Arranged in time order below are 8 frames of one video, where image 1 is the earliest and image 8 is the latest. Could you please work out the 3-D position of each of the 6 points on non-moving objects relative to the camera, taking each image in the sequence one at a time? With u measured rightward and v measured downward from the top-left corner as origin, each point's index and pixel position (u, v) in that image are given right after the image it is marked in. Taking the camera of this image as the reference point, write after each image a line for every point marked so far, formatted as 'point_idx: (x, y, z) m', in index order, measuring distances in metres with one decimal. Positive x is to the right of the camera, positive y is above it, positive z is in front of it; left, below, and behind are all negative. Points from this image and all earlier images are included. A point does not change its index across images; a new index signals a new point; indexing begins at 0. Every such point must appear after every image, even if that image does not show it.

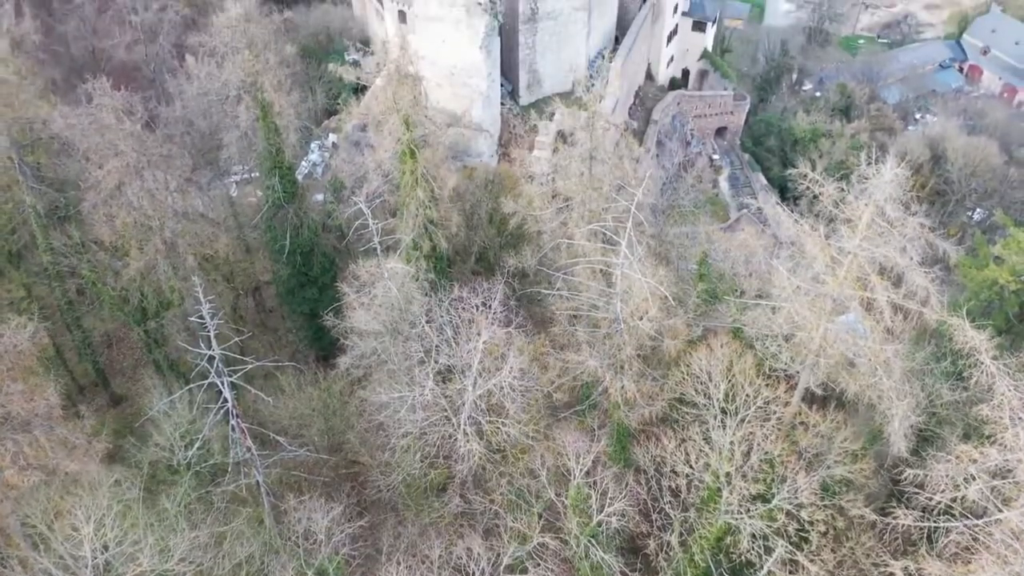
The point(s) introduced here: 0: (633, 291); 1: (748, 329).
0: (+2.1, -0.1, +14.2) m
1: (+4.1, -0.7, +14.3) m
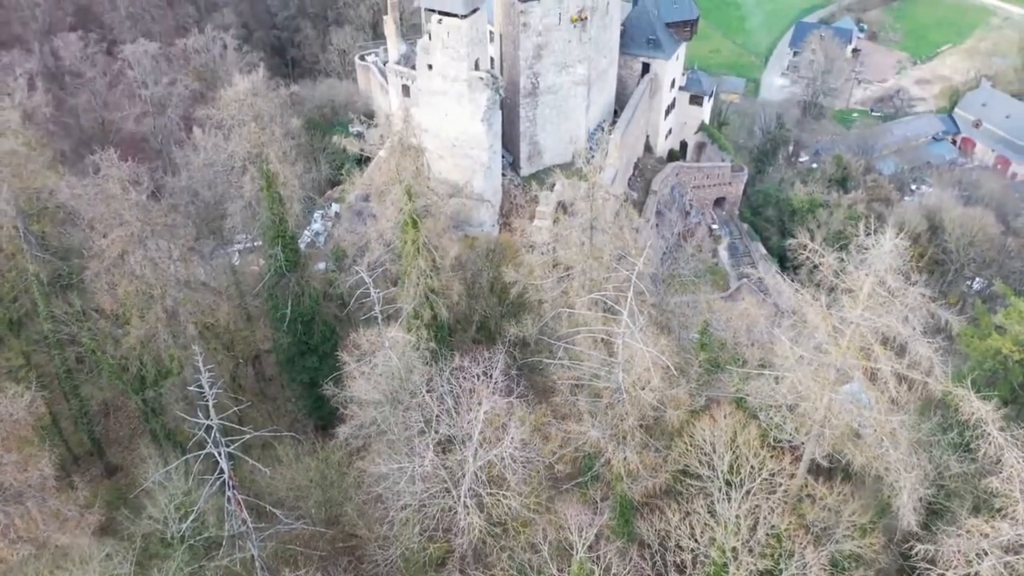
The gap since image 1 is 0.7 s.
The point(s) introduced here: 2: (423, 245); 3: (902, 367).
0: (+2.1, -1.2, +14.1) m
1: (+4.1, -1.9, +14.2) m
2: (-1.8, +0.8, +16.6) m
3: (+5.9, -1.2, +12.5) m
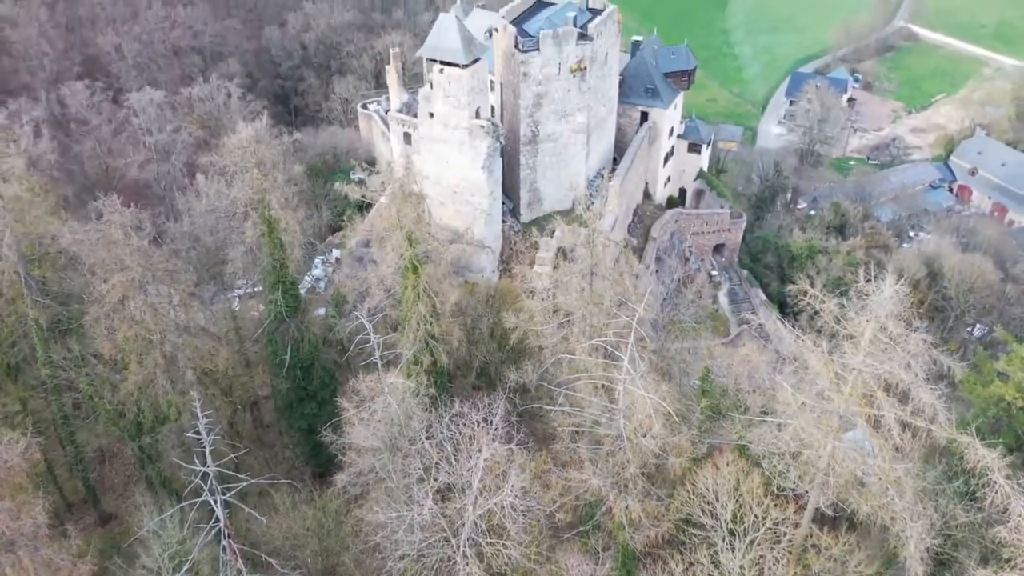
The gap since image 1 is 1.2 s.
0: (+2.1, -2.0, +14.0) m
1: (+4.1, -2.7, +14.1) m
2: (-1.8, -0.1, +16.6) m
3: (+5.9, -1.9, +12.4) m
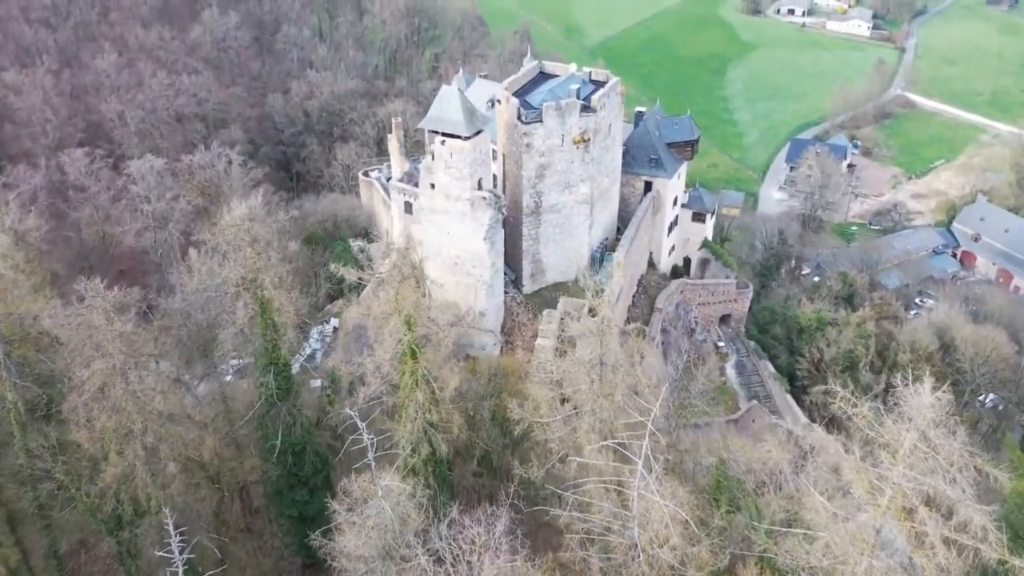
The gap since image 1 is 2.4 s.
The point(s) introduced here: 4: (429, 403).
0: (+2.2, -3.4, +13.1) m
1: (+4.1, -4.1, +13.1) m
2: (-1.7, -1.7, +15.8) m
3: (+6.0, -3.2, +11.5) m
4: (-1.6, -2.2, +16.0) m
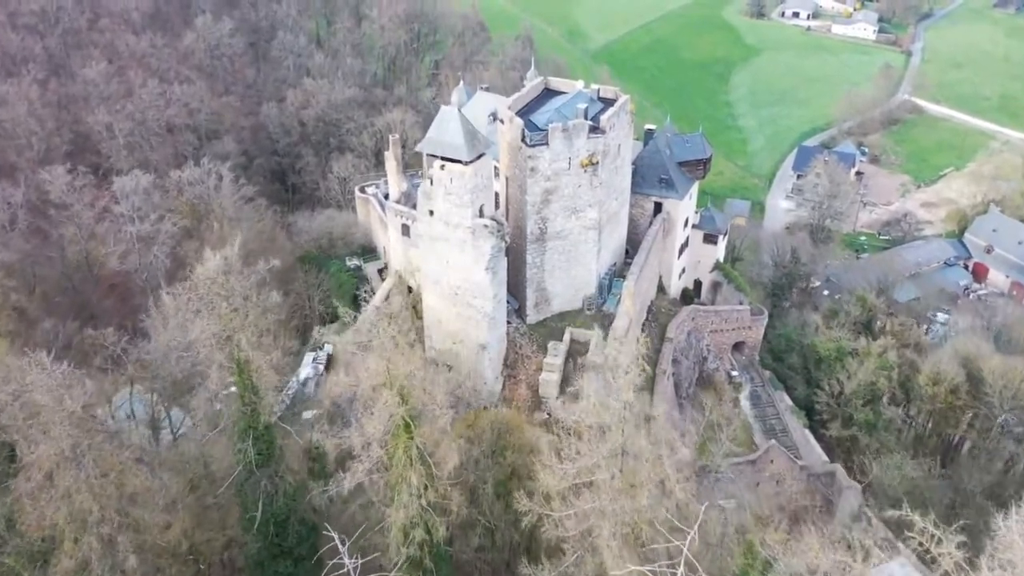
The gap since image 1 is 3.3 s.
0: (+2.2, -4.4, +11.4) m
1: (+4.2, -5.1, +11.5) m
2: (-1.6, -2.7, +14.2) m
3: (+6.0, -4.2, +9.9) m
4: (-1.5, -3.2, +14.3) m
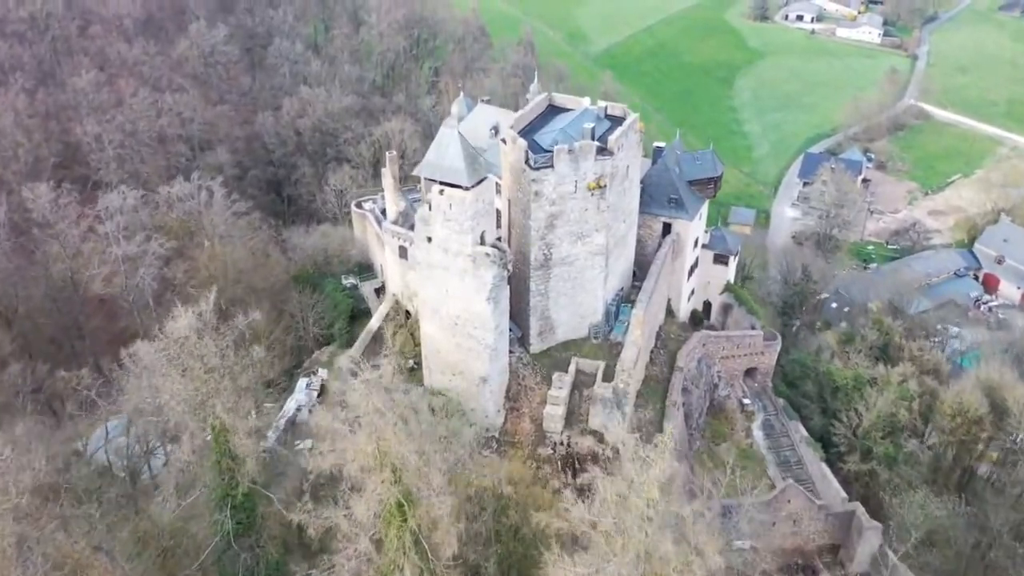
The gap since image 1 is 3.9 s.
0: (+2.3, -5.3, +10.1) m
1: (+4.3, -6.0, +10.1) m
2: (-1.5, -3.5, +12.8) m
3: (+6.1, -5.1, +8.5) m
4: (-1.4, -4.1, +13.0) m
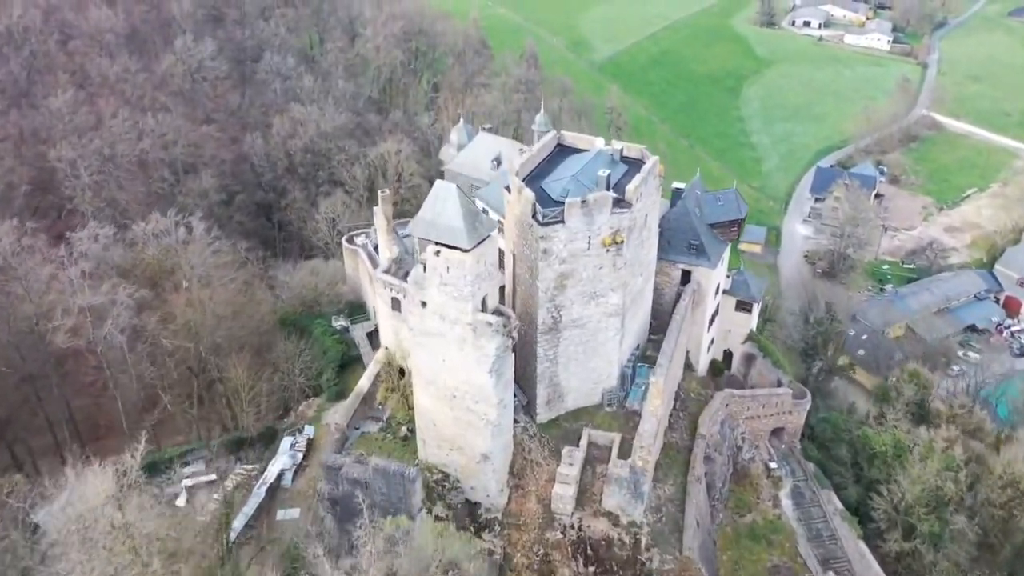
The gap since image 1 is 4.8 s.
0: (+2.4, -7.1, +7.3) m
1: (+4.4, -7.8, +7.3) m
2: (-1.4, -5.3, +10.1) m
3: (+6.2, -6.9, +5.7) m
4: (-1.3, -5.9, +10.2) m
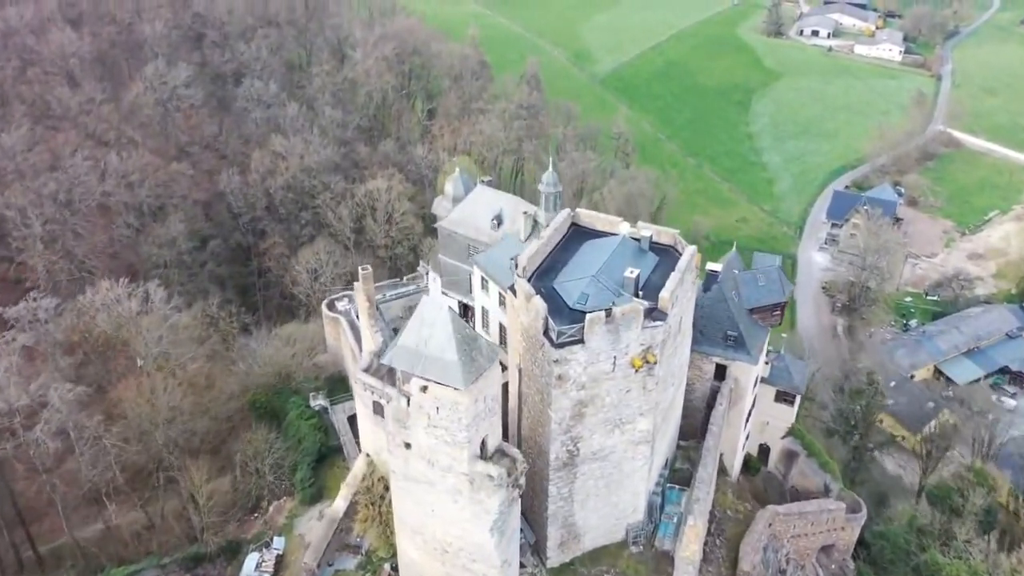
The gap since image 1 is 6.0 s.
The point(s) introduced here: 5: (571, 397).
0: (+2.6, -9.8, +3.1) m
1: (+4.6, -10.5, +3.1) m
2: (-1.3, -8.1, +5.8) m
3: (+6.4, -9.6, +1.5) m
4: (-1.2, -8.6, +6.0) m
5: (+1.2, -2.2, +17.3) m
